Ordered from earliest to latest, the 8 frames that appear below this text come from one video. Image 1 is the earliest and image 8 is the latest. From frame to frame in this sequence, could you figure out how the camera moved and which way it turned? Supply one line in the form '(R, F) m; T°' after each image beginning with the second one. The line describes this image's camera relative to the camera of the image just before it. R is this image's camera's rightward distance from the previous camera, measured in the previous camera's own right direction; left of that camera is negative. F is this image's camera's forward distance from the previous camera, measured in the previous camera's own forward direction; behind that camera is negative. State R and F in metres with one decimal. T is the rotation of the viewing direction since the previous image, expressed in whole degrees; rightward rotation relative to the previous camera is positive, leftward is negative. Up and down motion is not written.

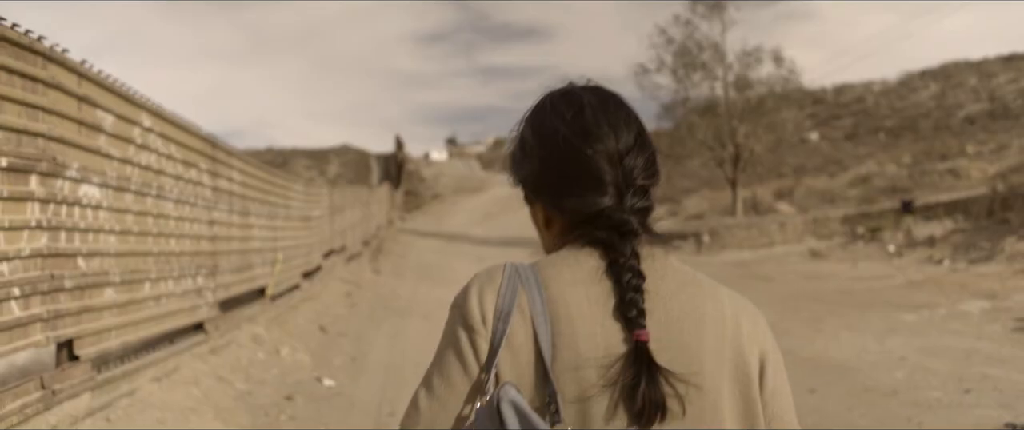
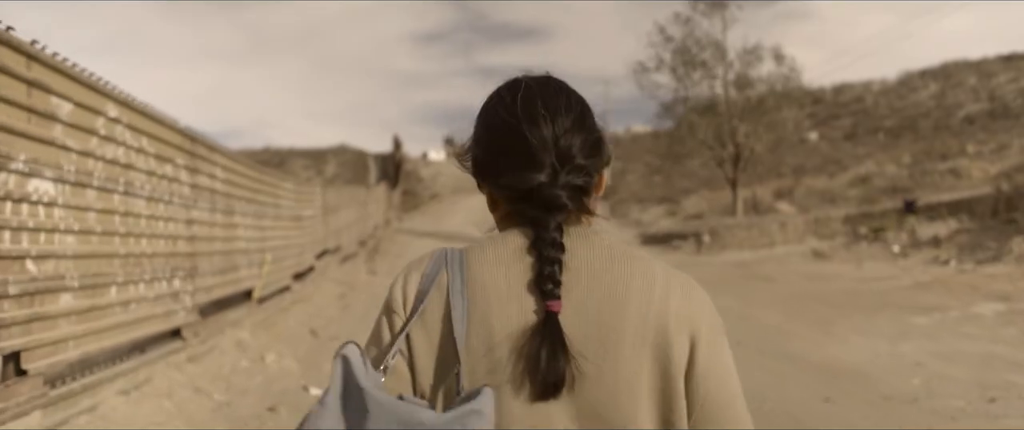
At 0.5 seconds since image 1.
(0.0, +0.5) m; 0°
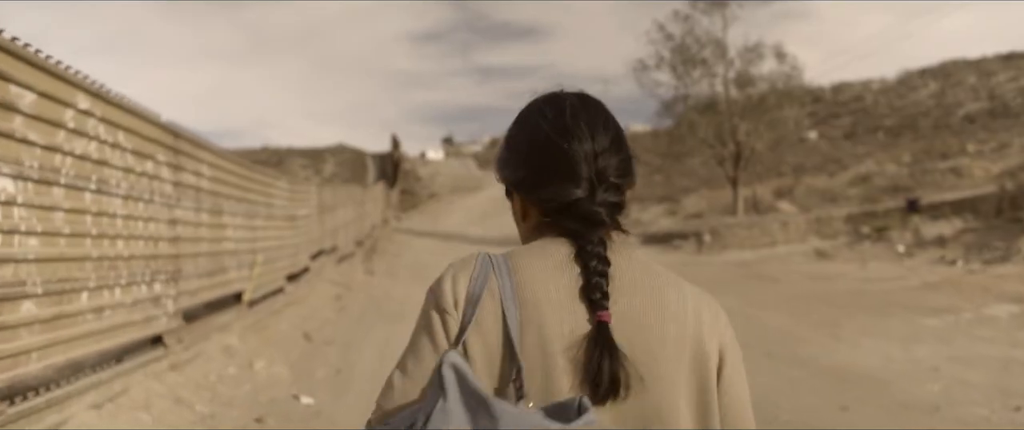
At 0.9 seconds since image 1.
(0.0, +0.4) m; 0°
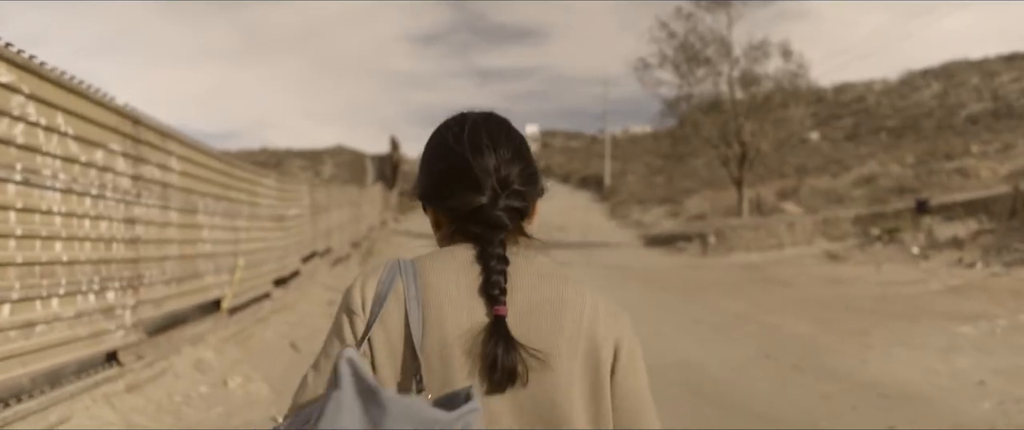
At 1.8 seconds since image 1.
(0.0, +0.9) m; 0°
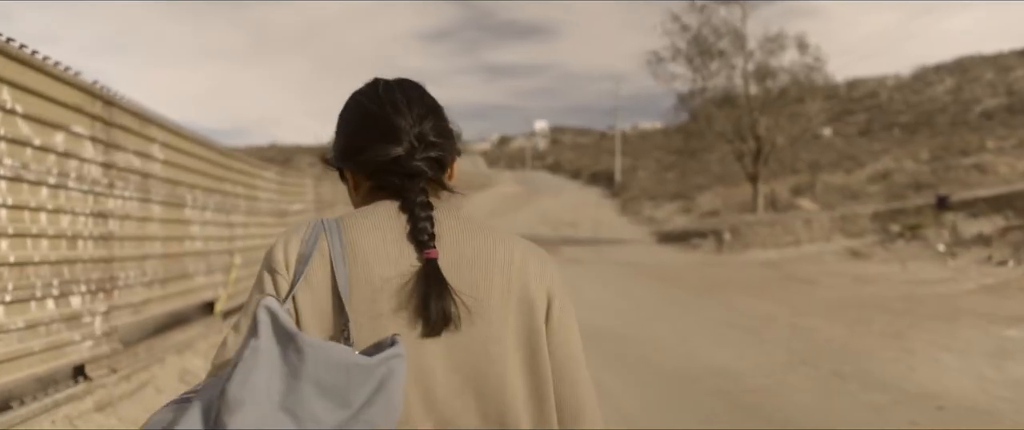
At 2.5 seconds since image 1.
(-0.1, +0.8) m; 0°
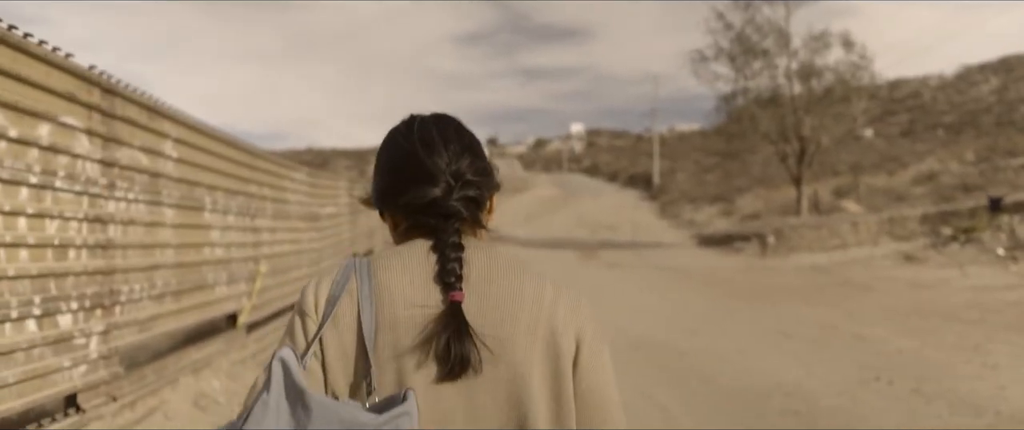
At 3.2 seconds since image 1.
(-0.1, +0.7) m; -2°
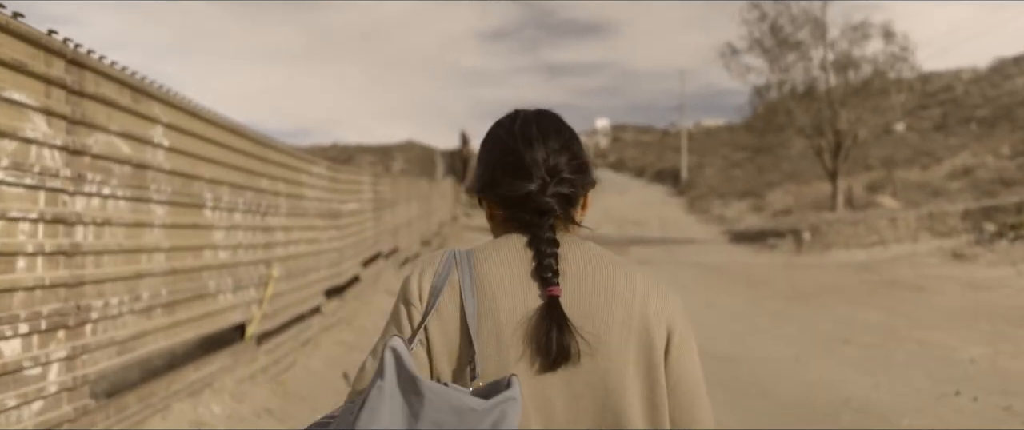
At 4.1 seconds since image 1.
(-0.1, +0.9) m; -1°
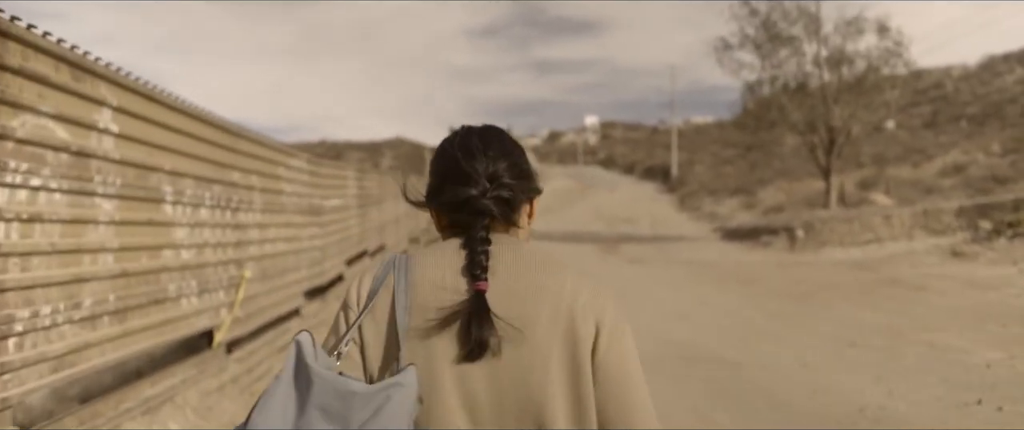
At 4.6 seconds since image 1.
(0.0, +0.6) m; +1°
